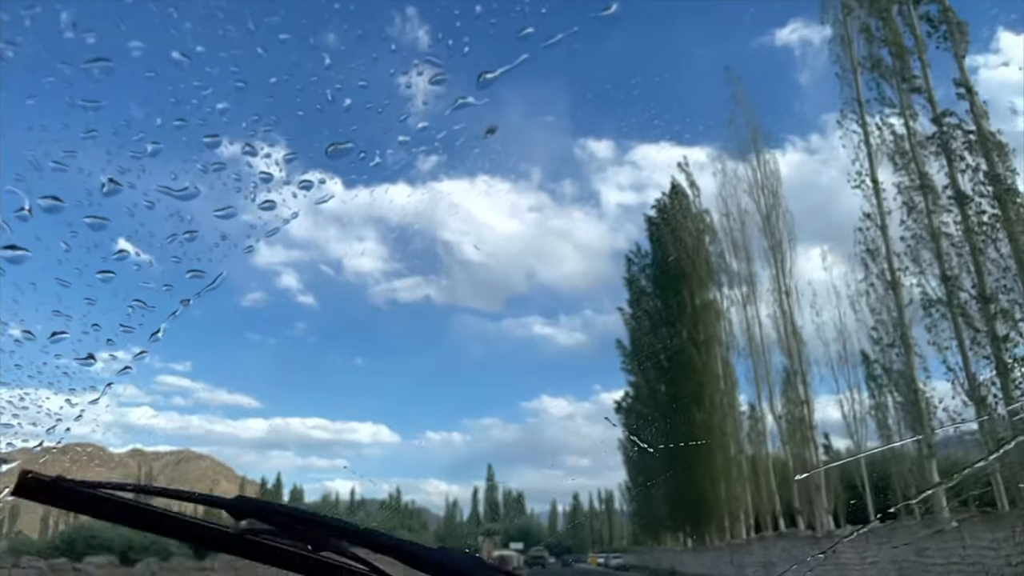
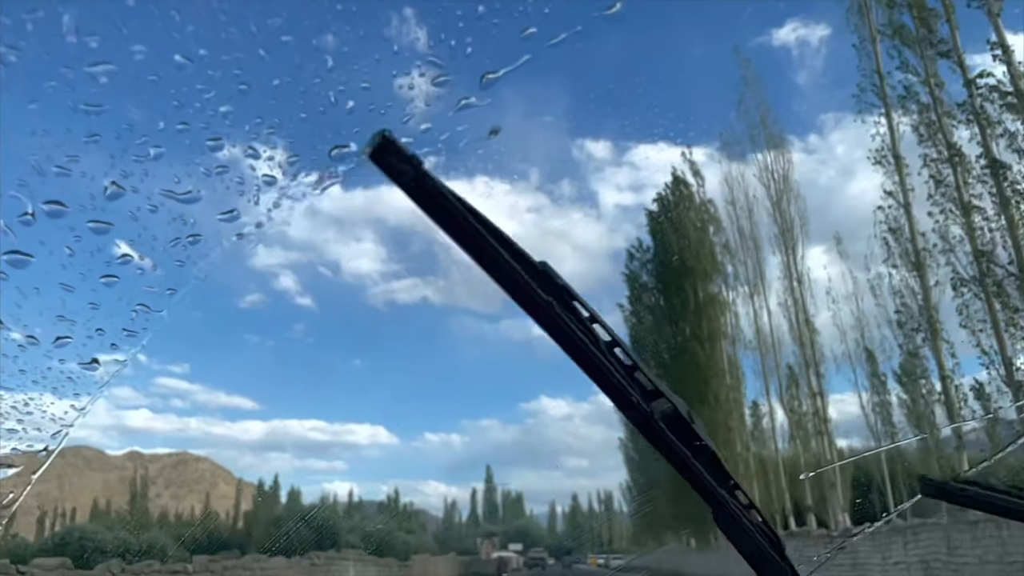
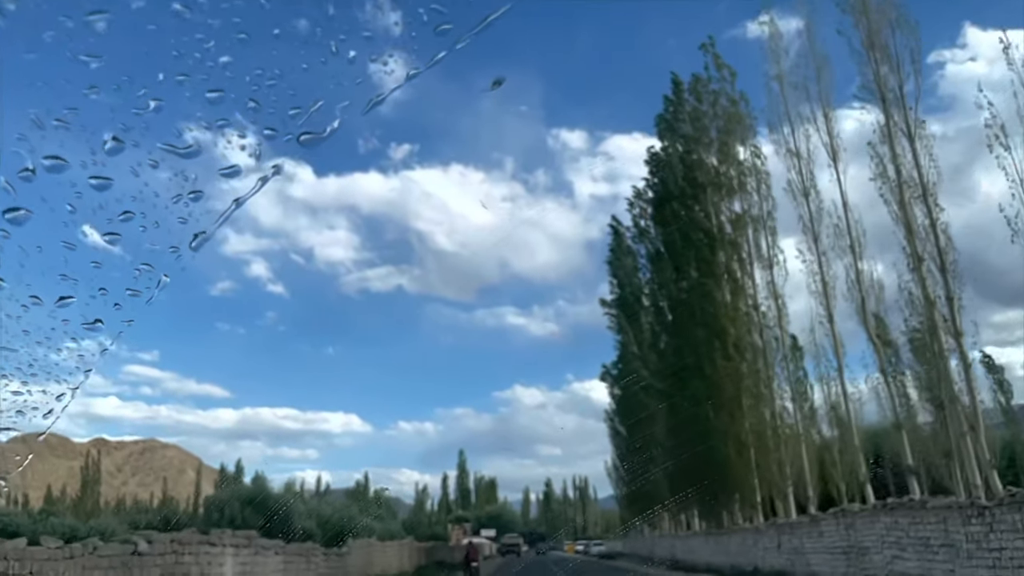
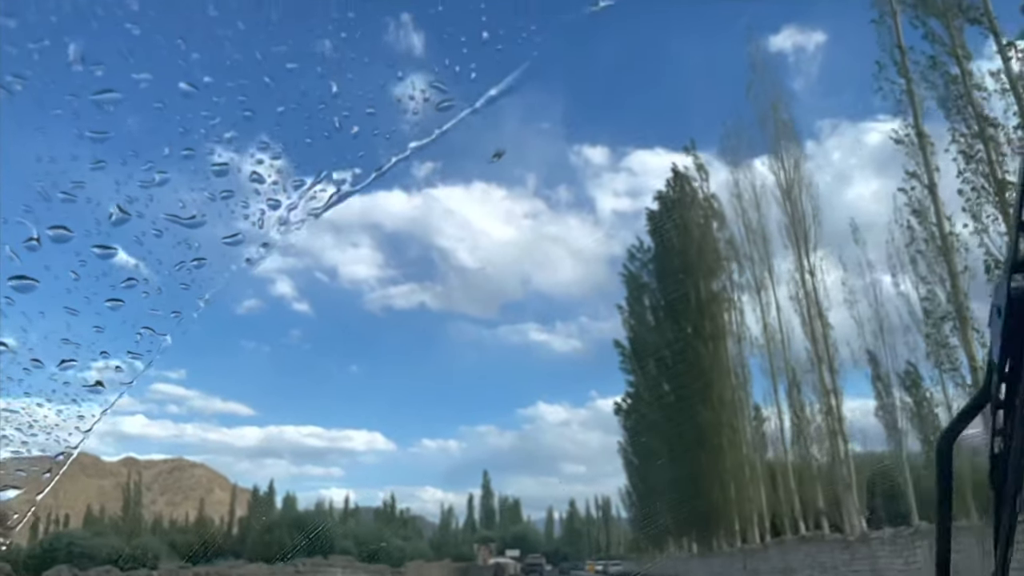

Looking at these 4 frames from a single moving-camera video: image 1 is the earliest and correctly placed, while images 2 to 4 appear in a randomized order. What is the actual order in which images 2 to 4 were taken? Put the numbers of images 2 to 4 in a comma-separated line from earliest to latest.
2, 4, 3
